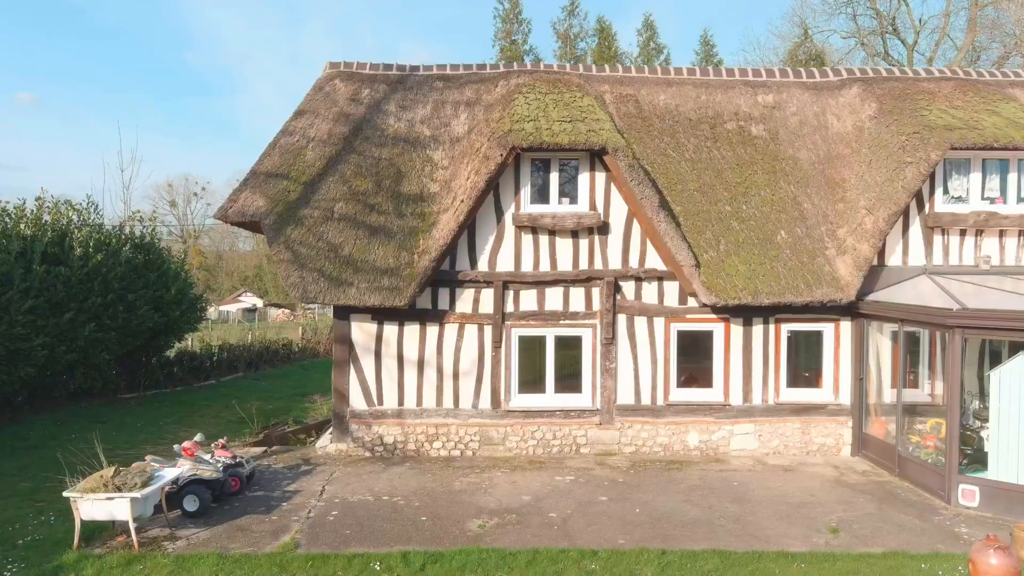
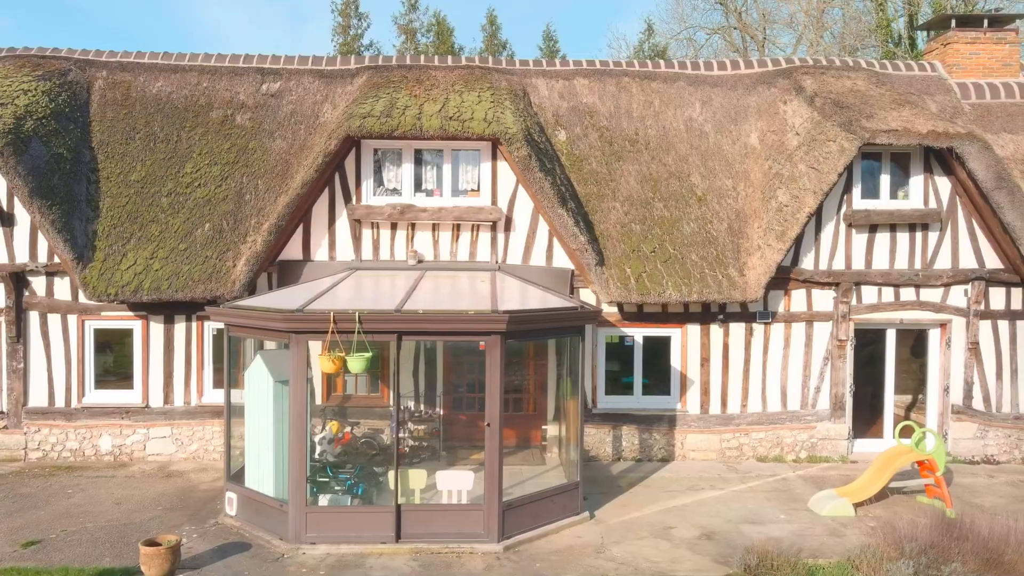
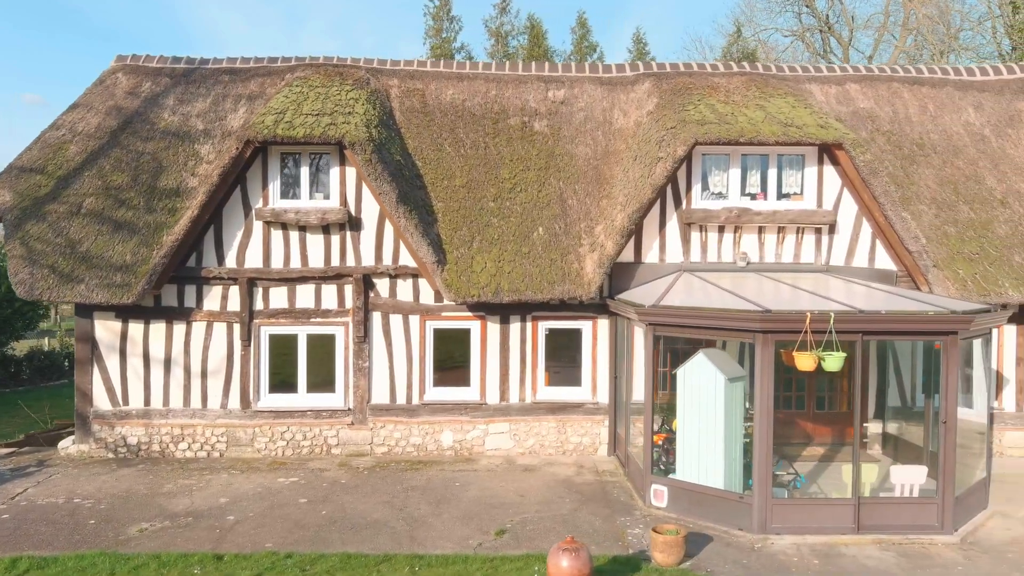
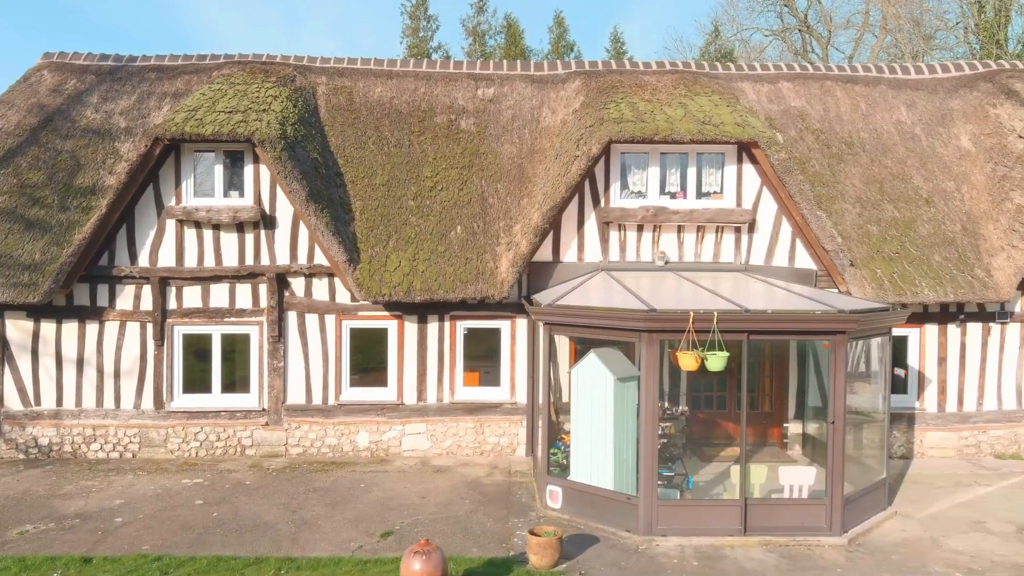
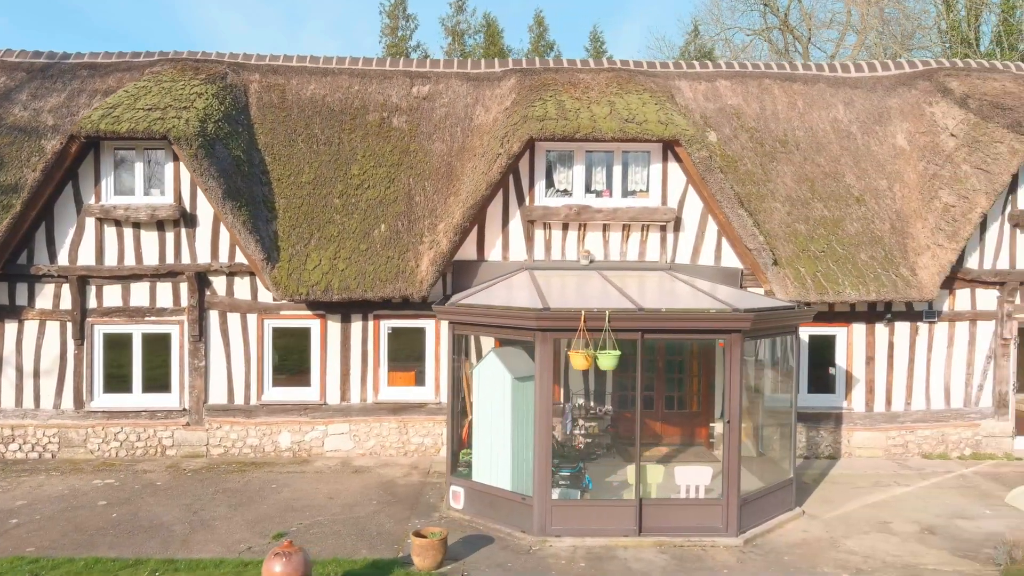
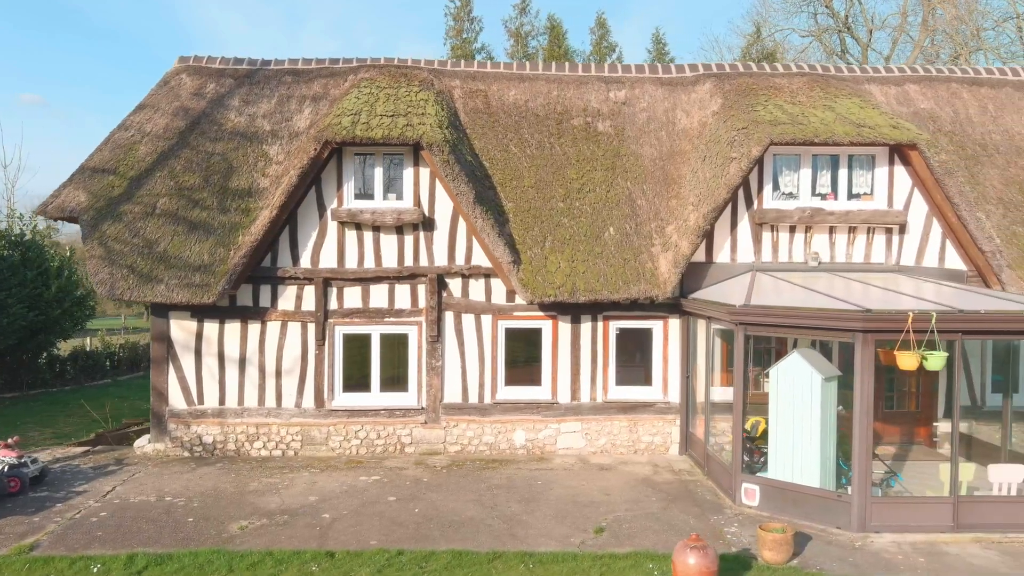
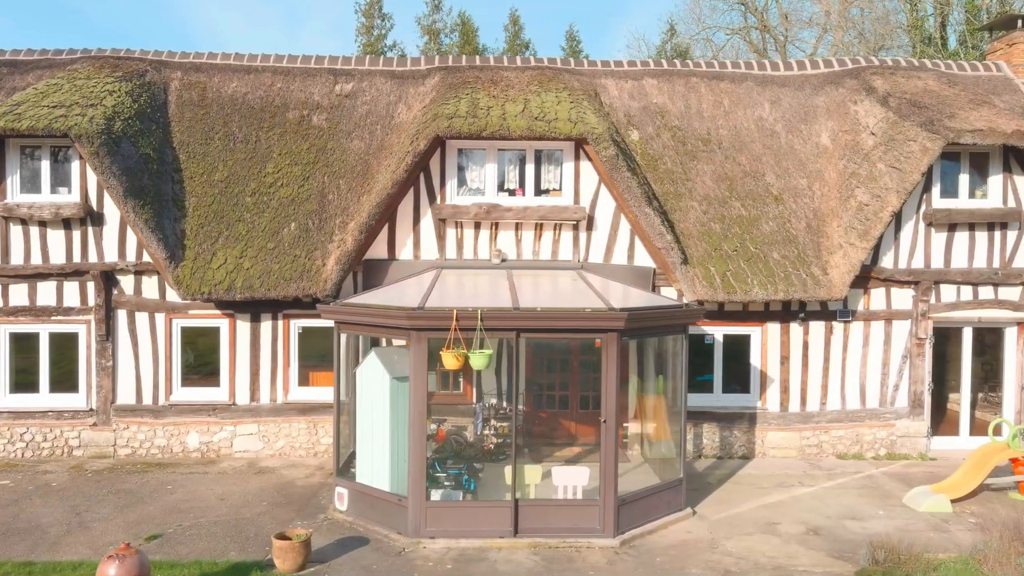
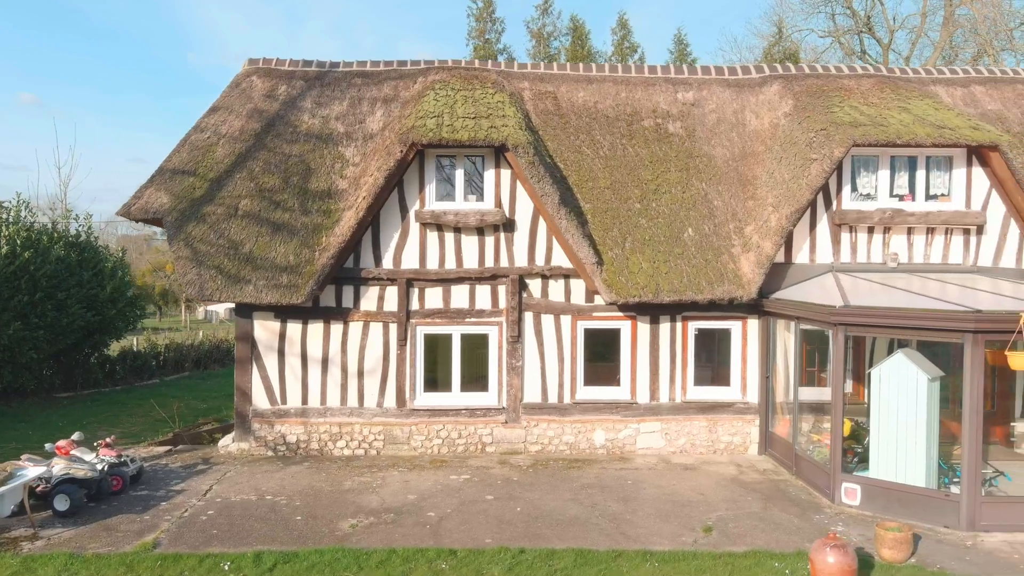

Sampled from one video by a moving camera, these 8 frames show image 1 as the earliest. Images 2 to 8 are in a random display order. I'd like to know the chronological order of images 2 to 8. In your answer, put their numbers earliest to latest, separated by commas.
8, 6, 3, 4, 5, 7, 2
